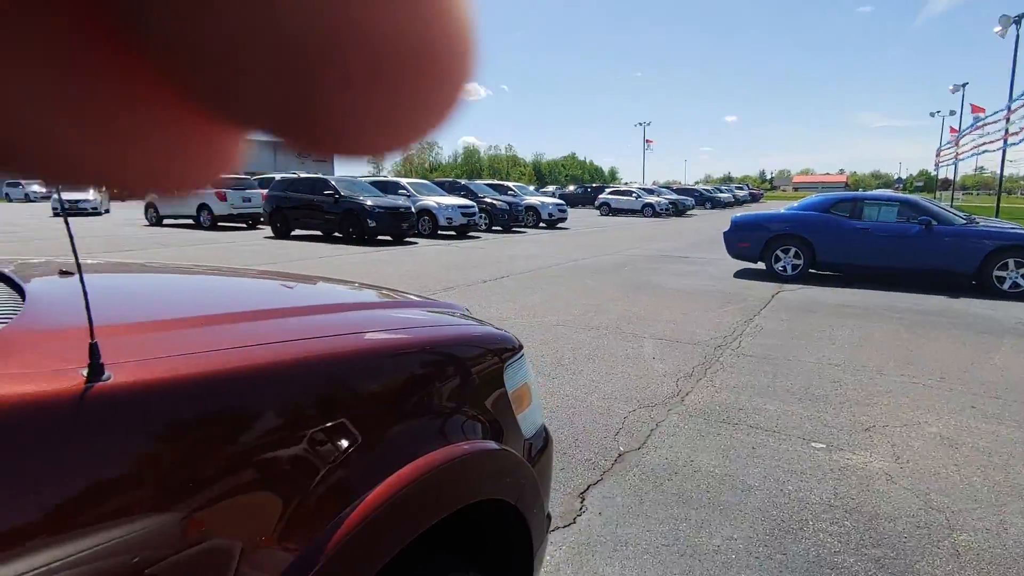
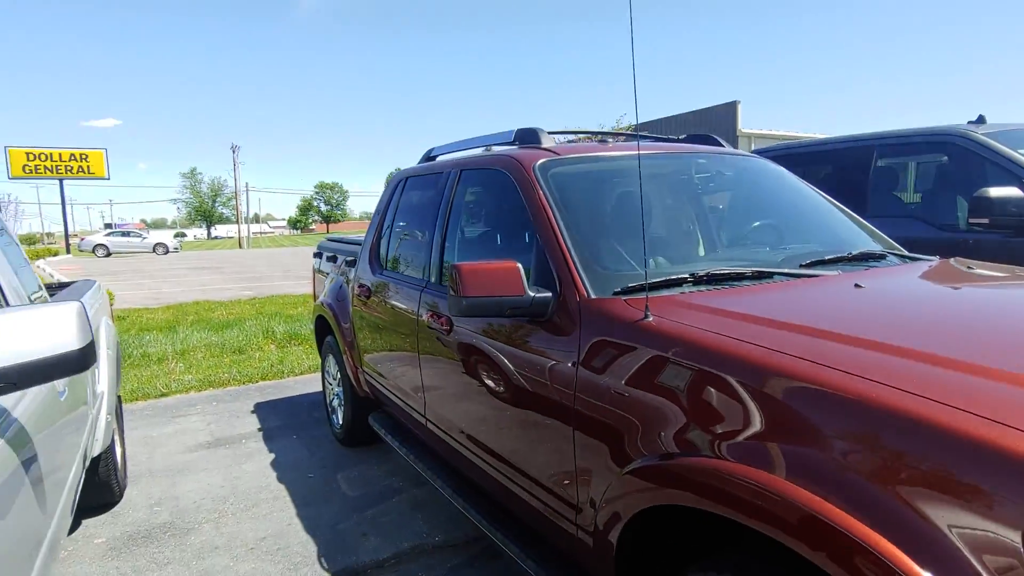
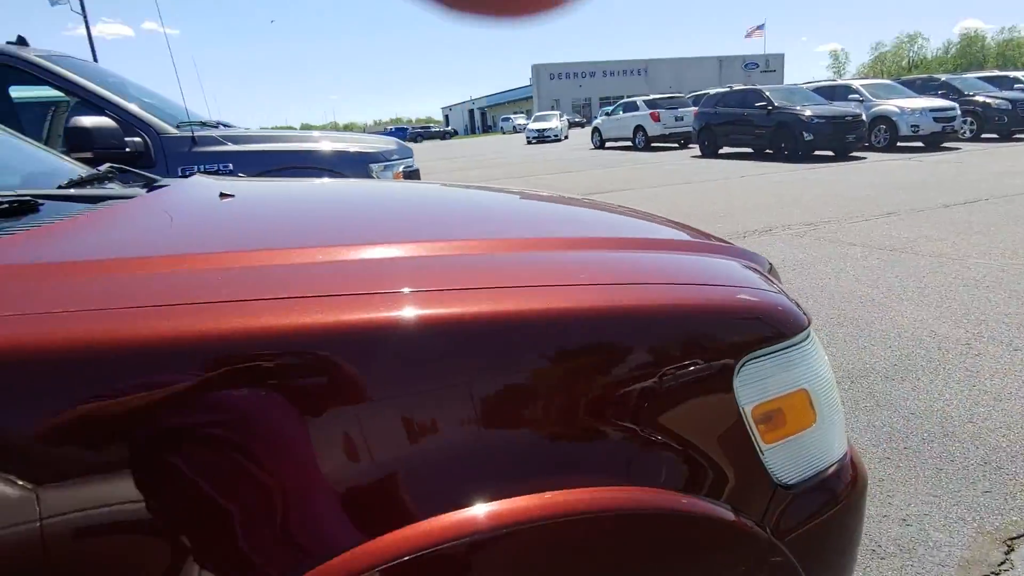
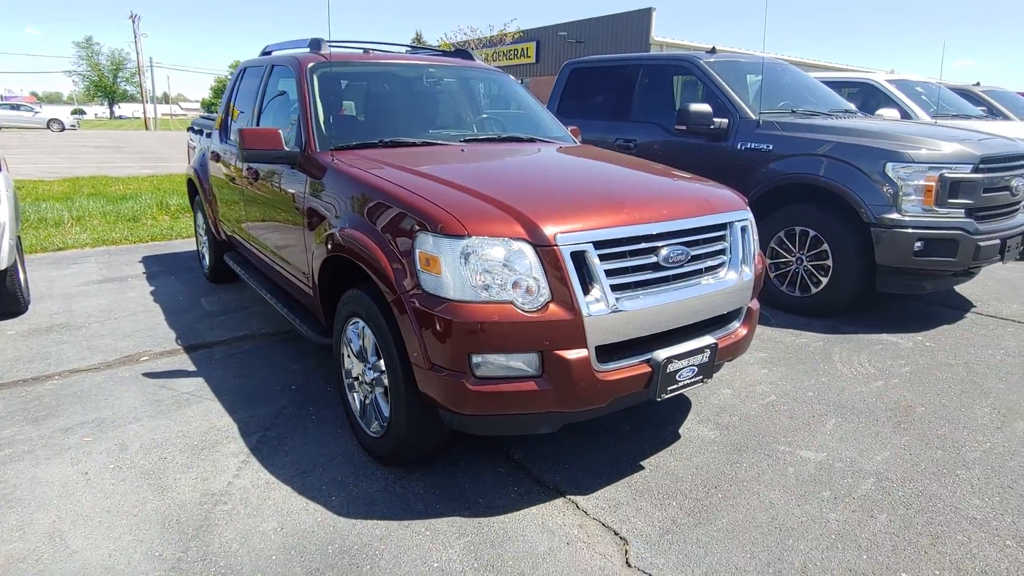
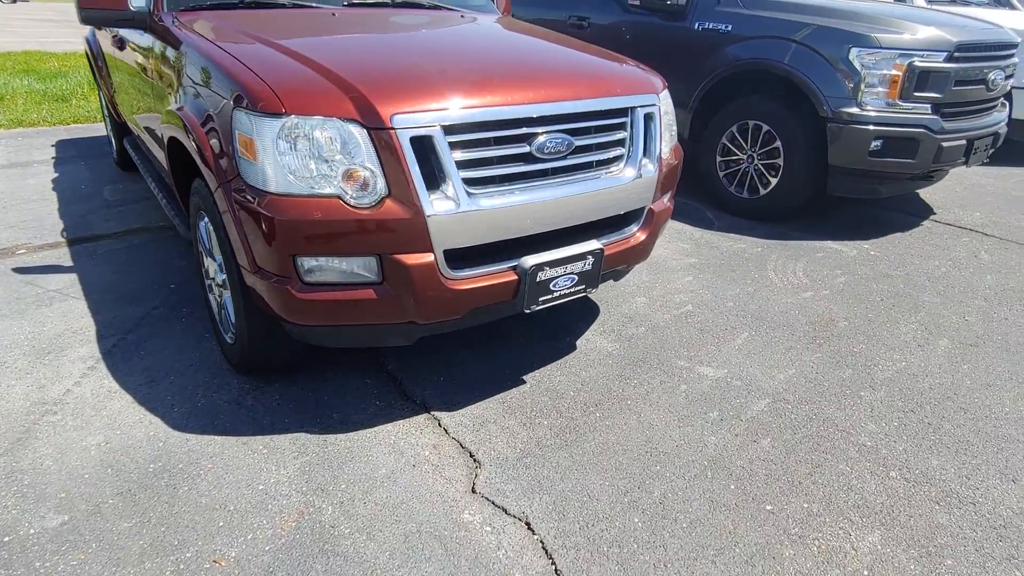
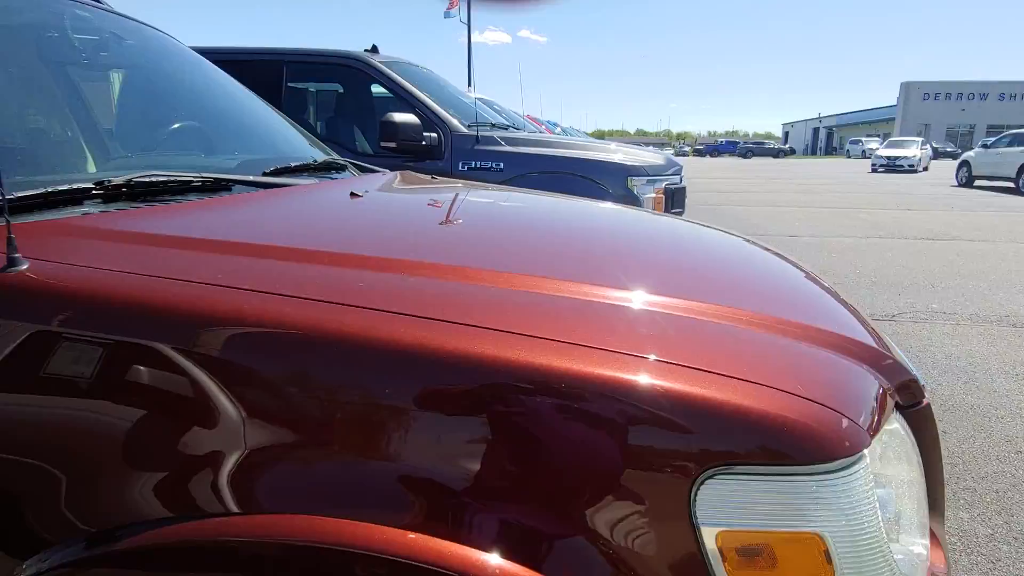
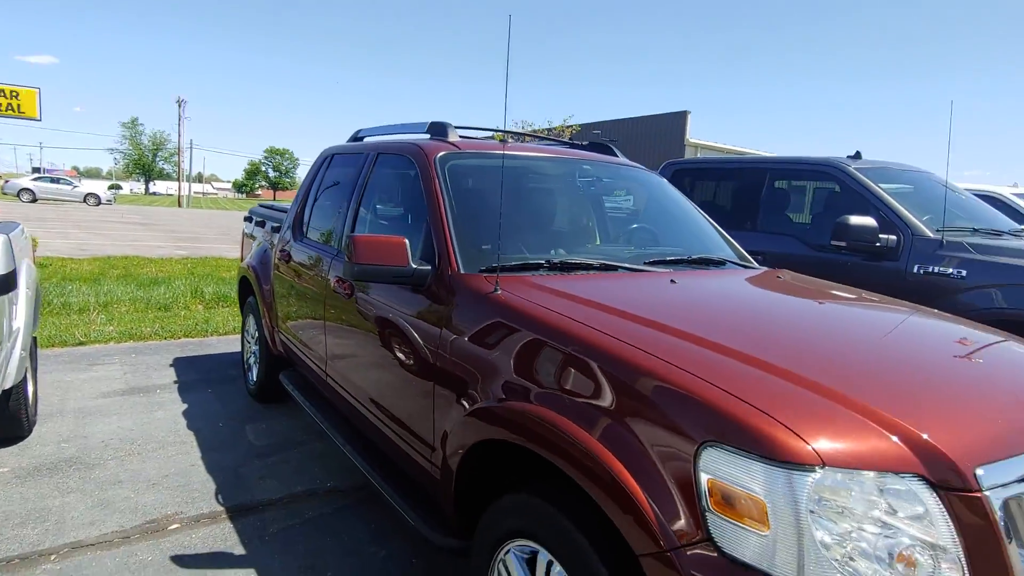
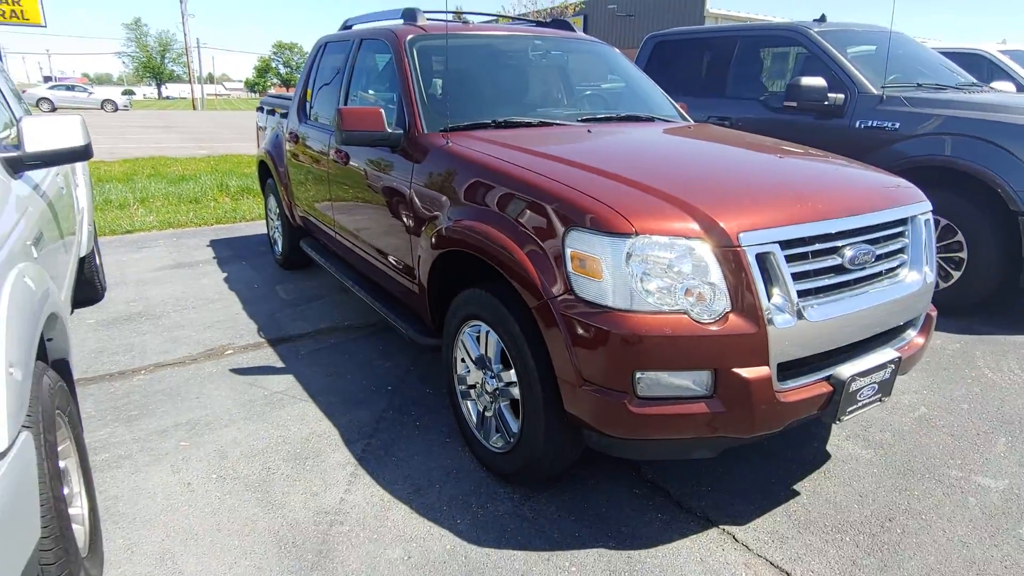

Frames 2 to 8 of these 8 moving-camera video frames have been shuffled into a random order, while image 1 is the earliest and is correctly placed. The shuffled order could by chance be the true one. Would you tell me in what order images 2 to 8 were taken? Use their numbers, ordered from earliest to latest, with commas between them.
3, 6, 2, 7, 8, 4, 5
